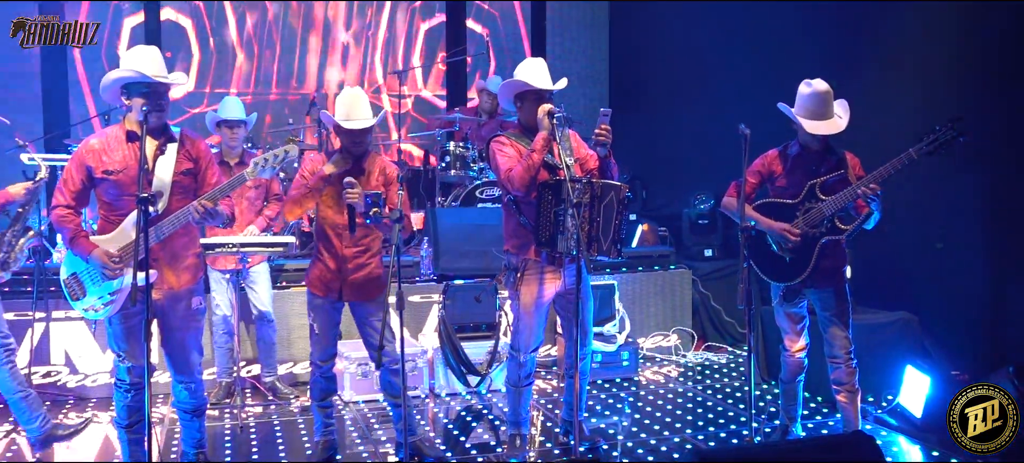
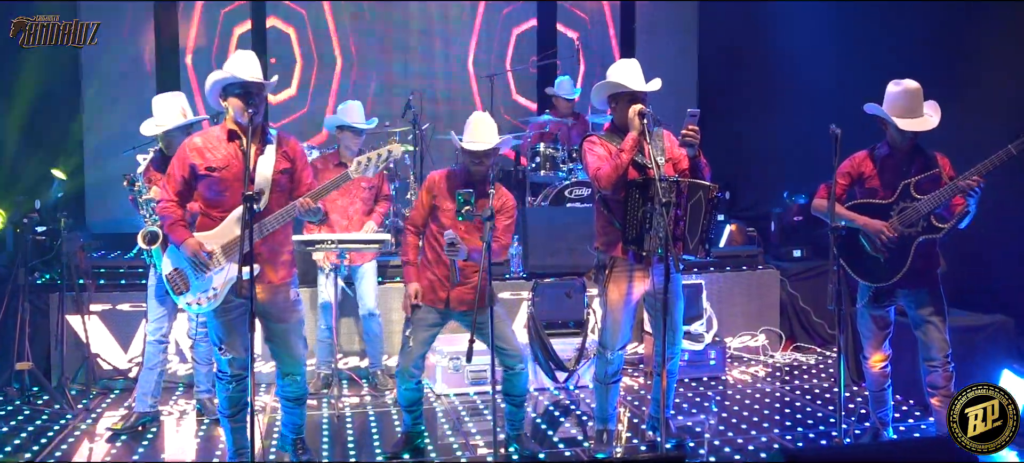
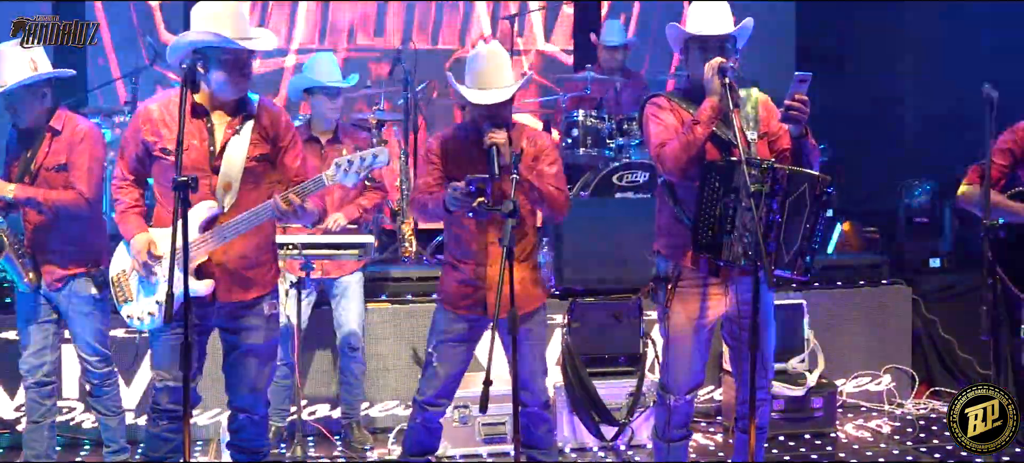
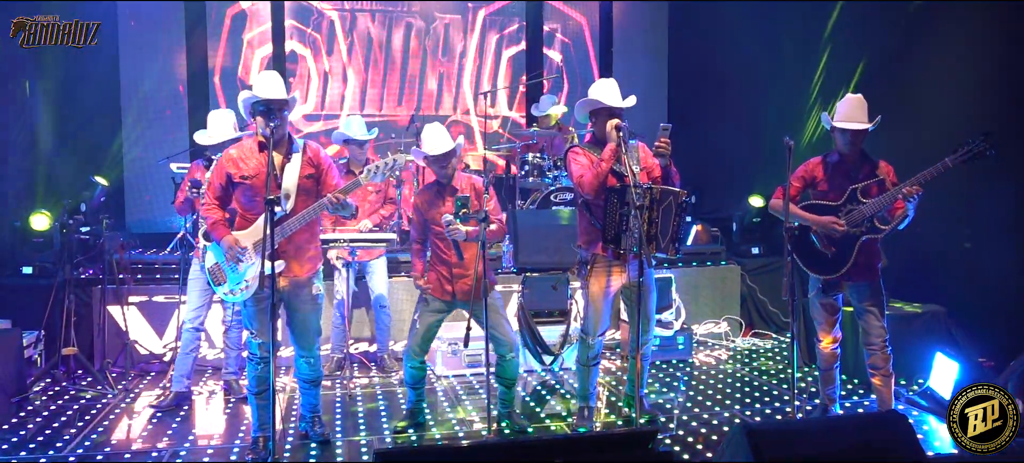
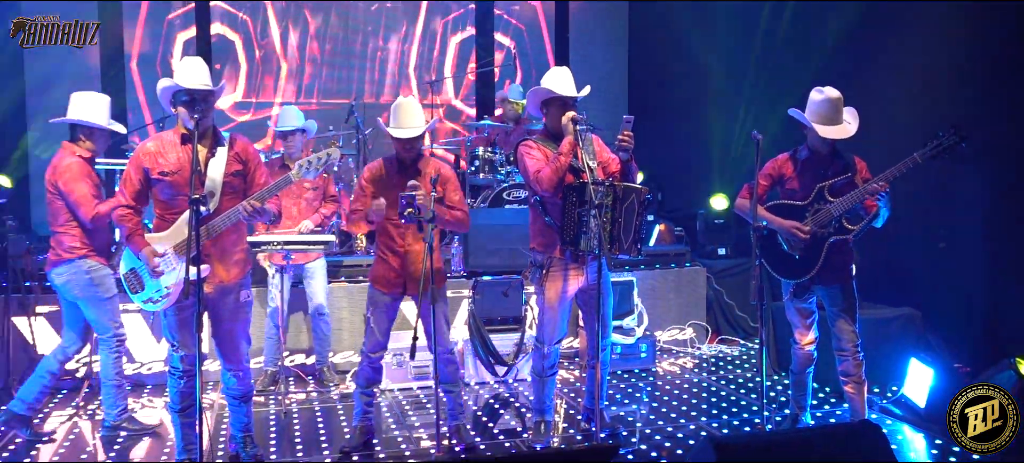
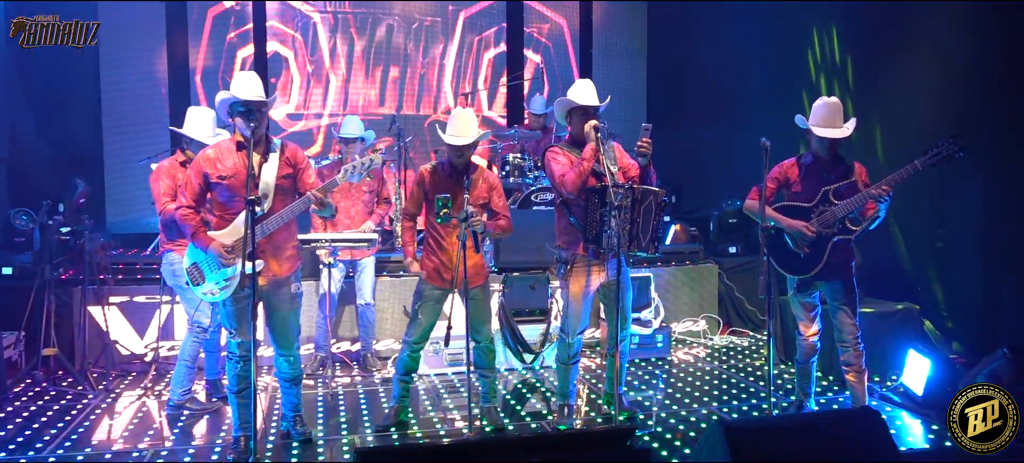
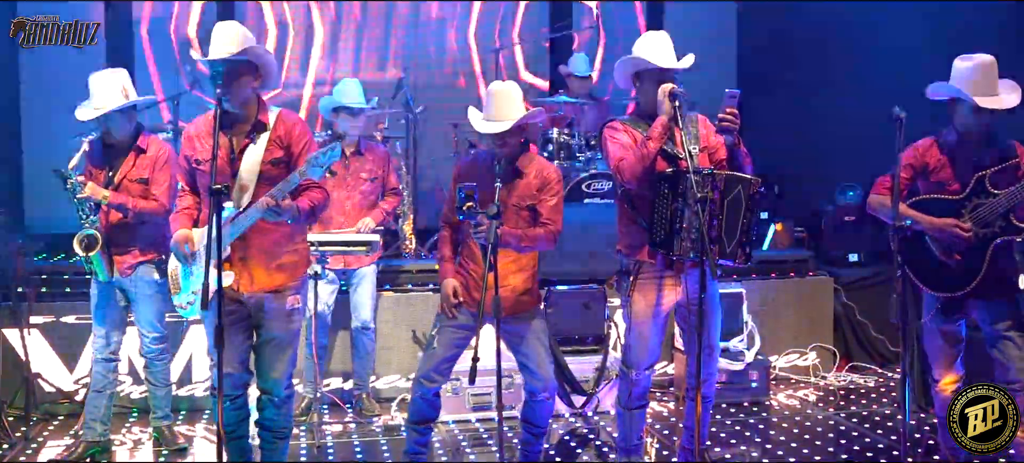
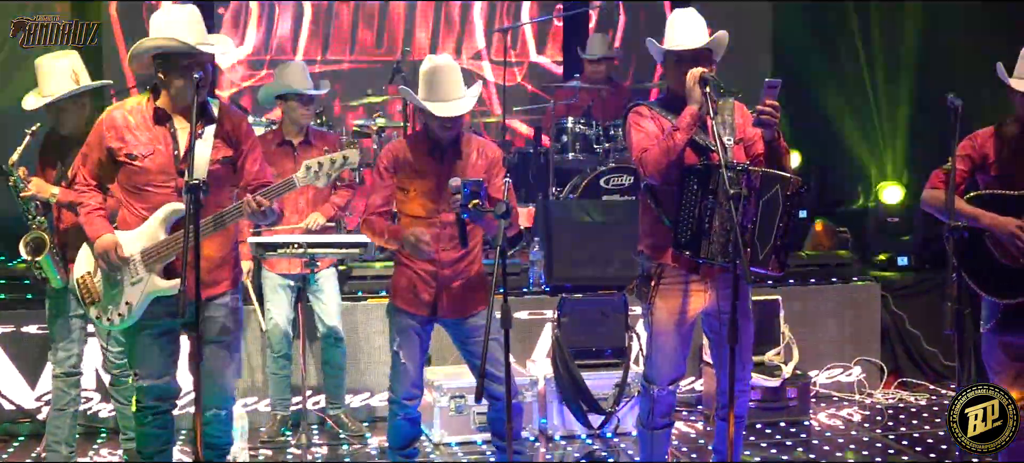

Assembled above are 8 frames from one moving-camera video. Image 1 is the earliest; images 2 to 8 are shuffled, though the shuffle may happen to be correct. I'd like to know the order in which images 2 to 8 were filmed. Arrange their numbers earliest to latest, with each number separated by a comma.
5, 6, 4, 2, 7, 8, 3
